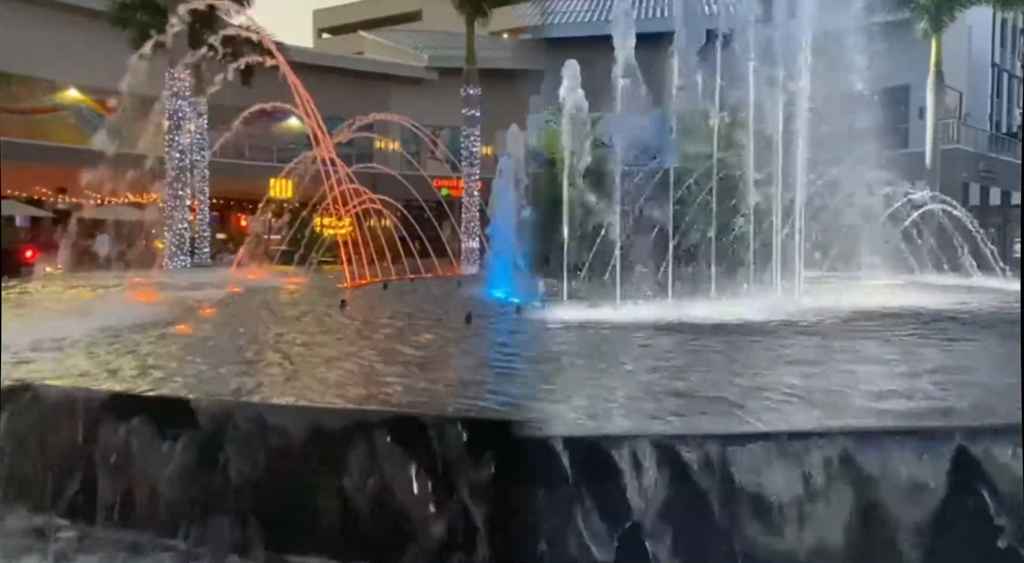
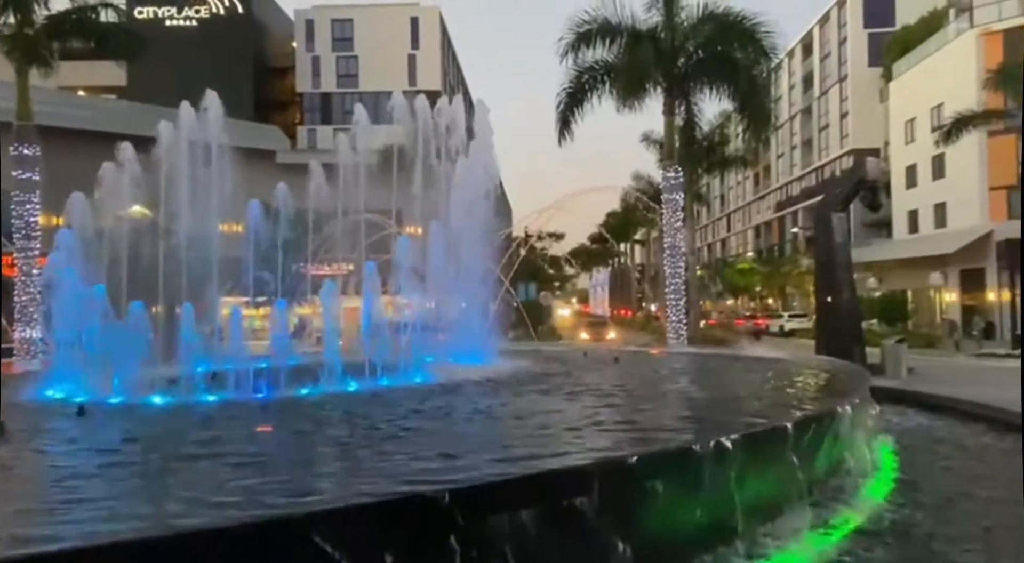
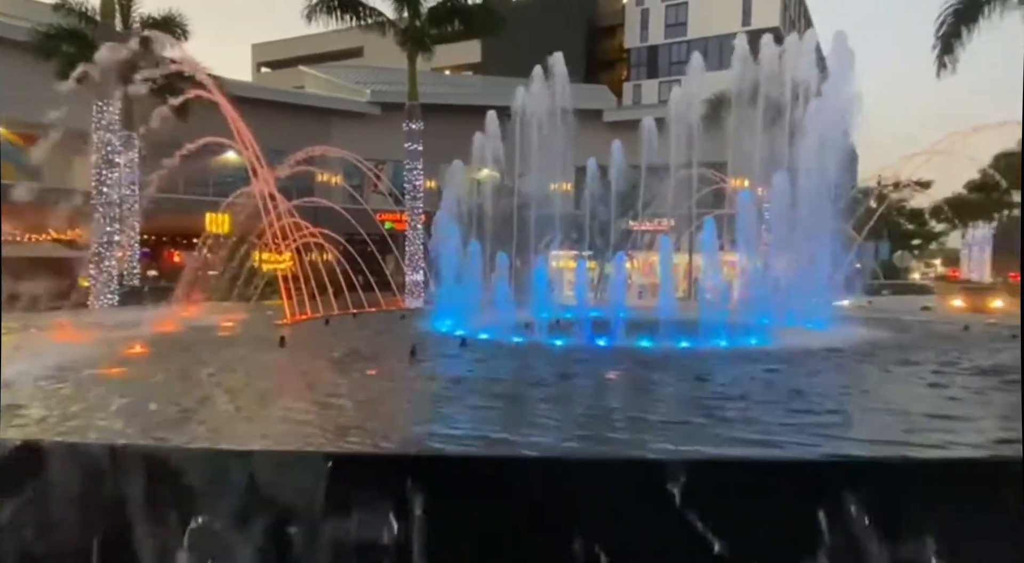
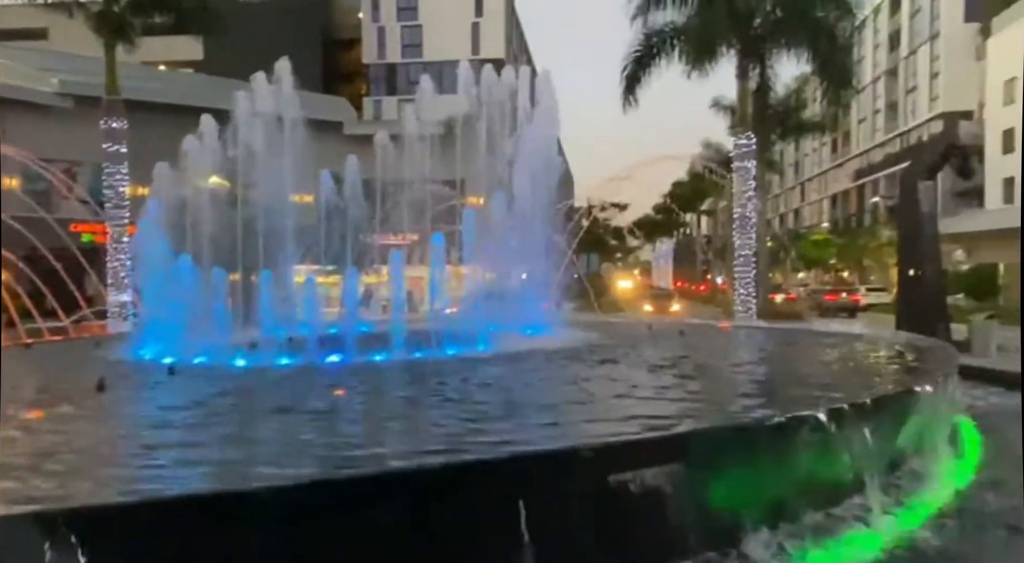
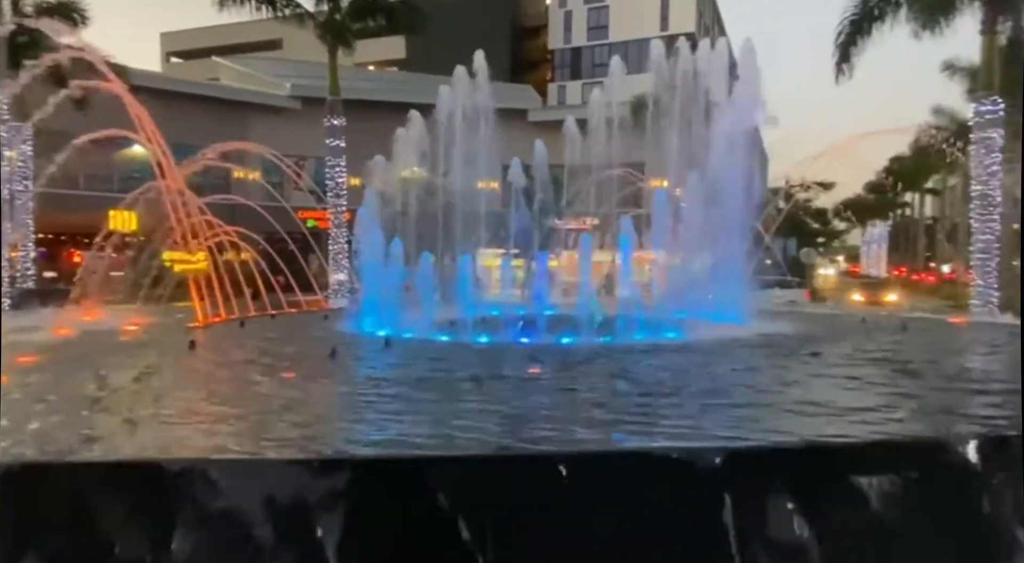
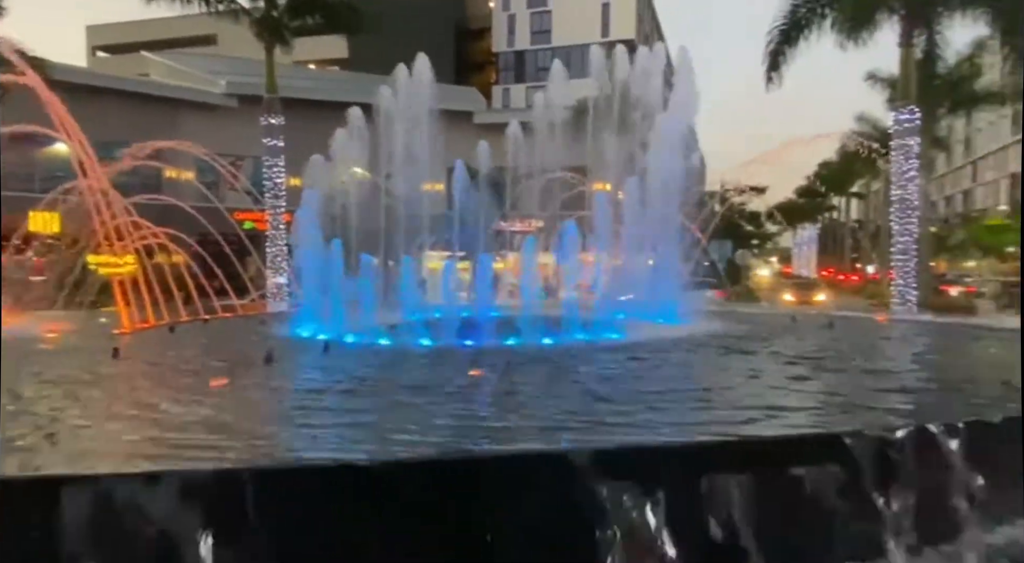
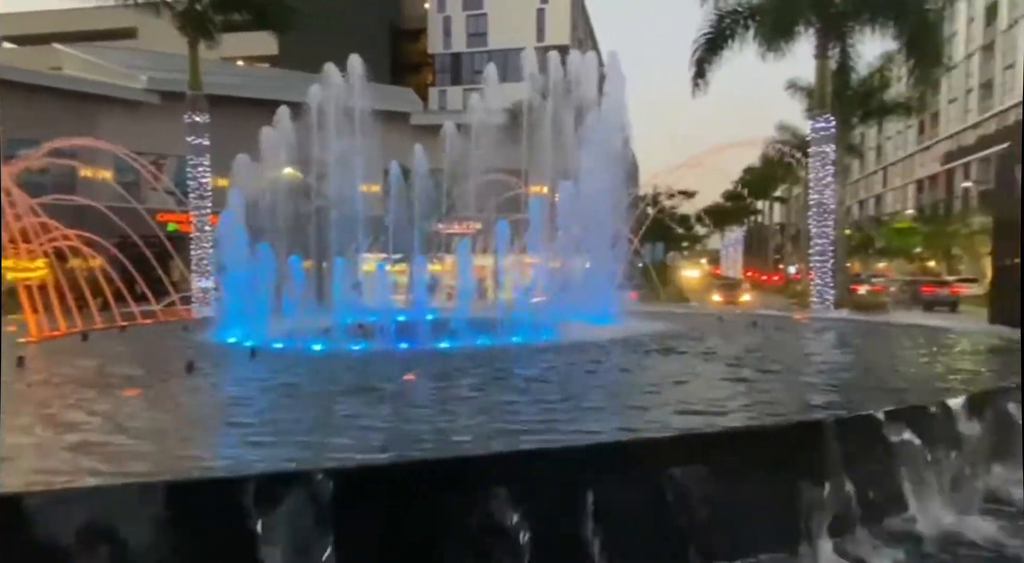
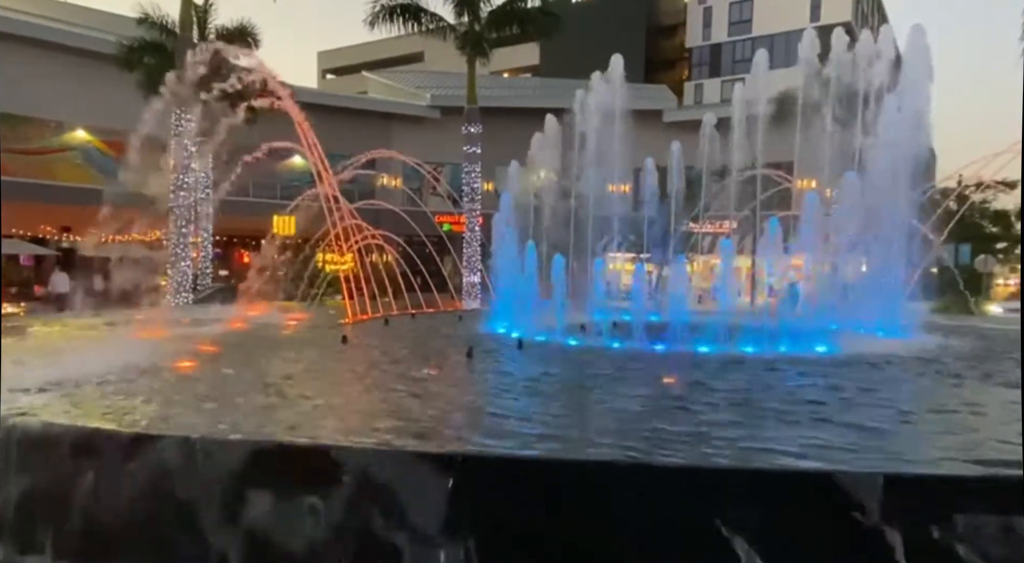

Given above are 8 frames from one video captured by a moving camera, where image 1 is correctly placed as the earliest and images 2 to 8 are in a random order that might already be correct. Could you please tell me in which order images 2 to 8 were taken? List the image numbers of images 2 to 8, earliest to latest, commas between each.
8, 3, 5, 6, 7, 4, 2
